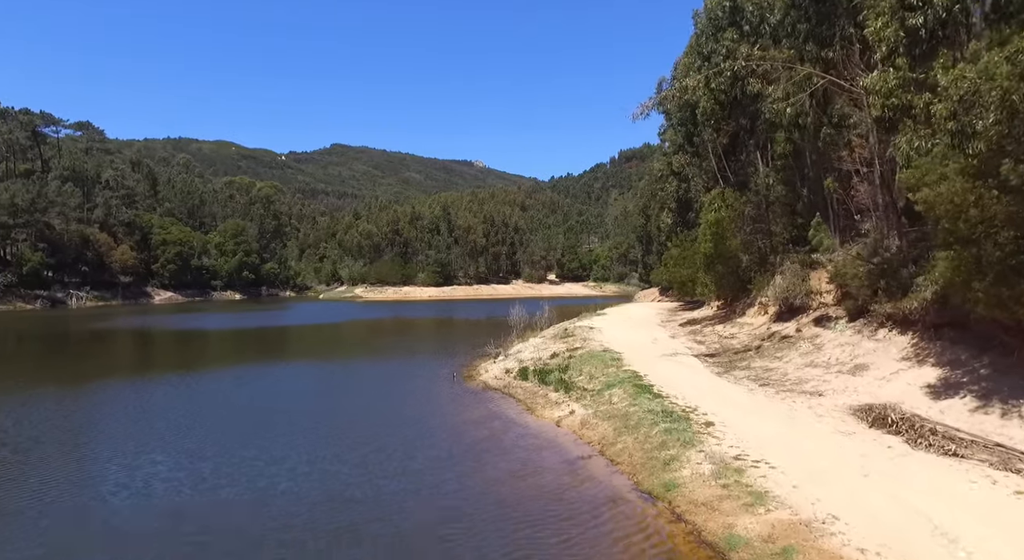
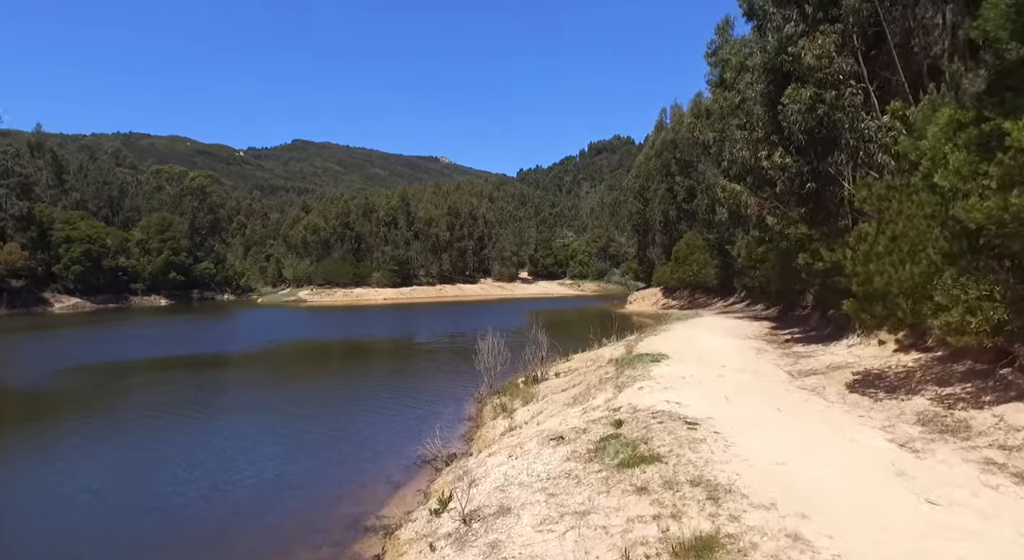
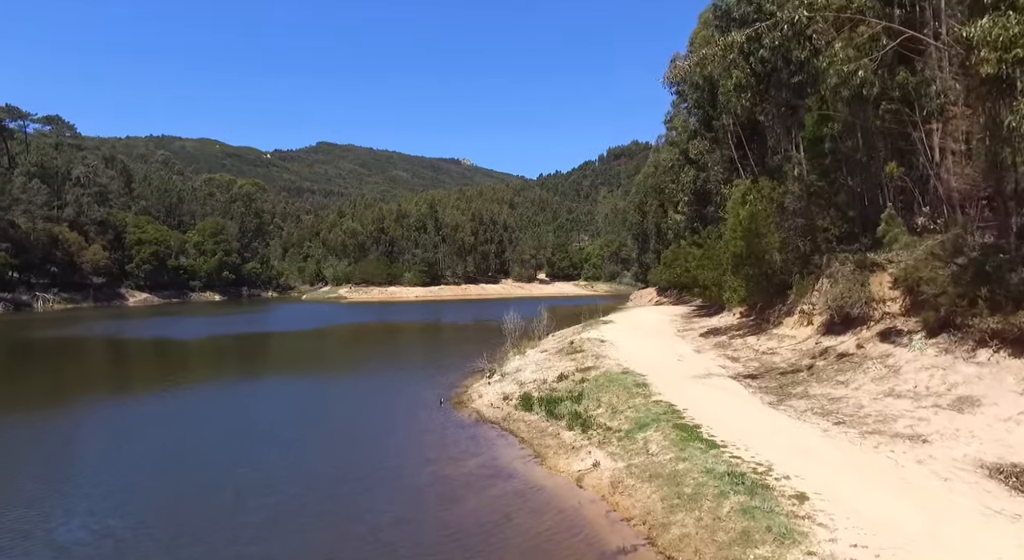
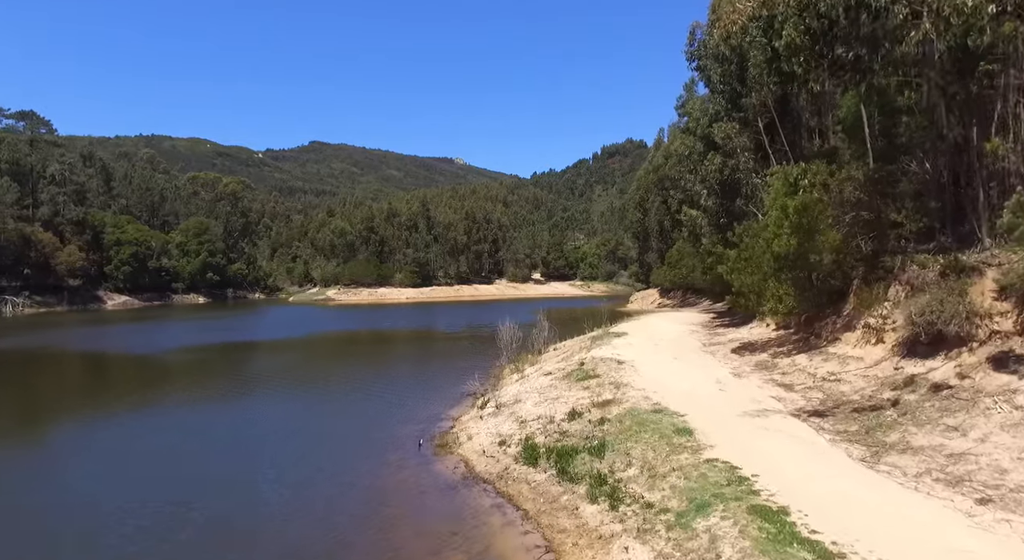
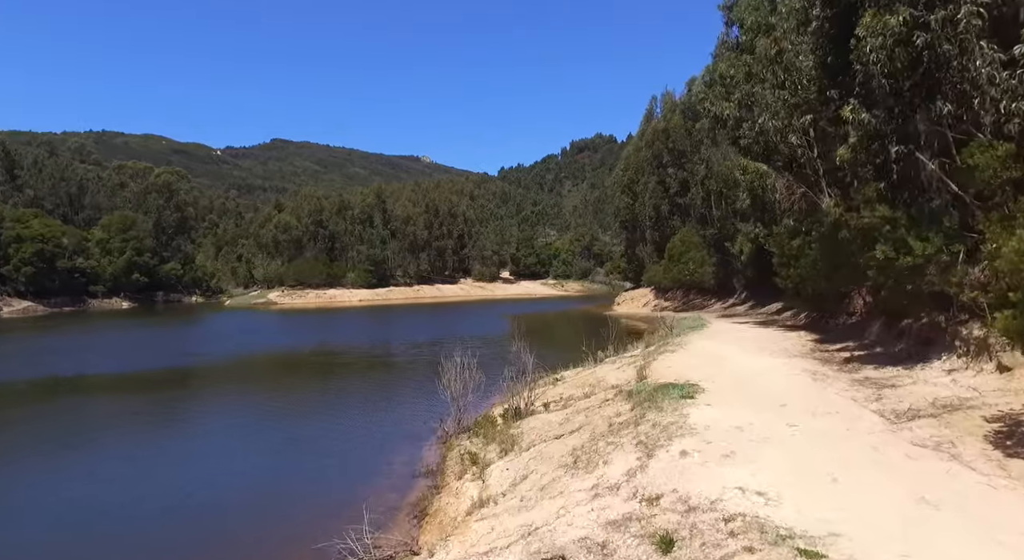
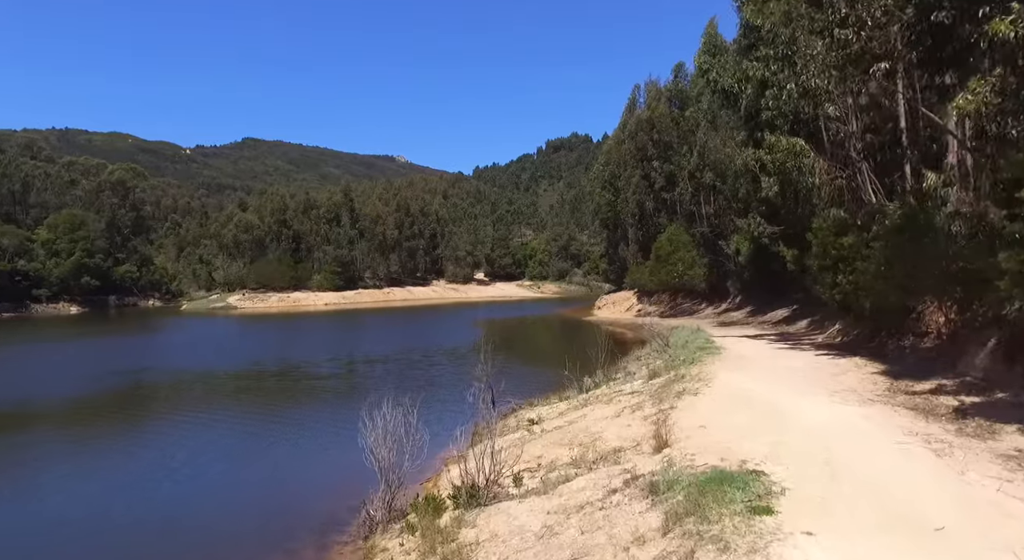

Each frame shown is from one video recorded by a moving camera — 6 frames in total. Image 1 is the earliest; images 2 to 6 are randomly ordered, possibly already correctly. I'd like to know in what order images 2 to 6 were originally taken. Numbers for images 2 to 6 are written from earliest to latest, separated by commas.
3, 4, 2, 5, 6
